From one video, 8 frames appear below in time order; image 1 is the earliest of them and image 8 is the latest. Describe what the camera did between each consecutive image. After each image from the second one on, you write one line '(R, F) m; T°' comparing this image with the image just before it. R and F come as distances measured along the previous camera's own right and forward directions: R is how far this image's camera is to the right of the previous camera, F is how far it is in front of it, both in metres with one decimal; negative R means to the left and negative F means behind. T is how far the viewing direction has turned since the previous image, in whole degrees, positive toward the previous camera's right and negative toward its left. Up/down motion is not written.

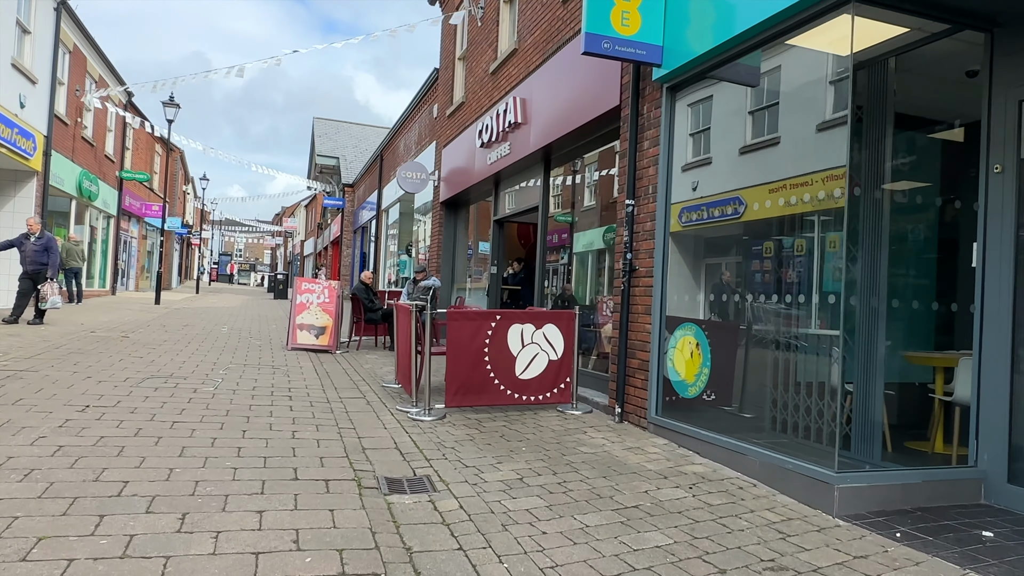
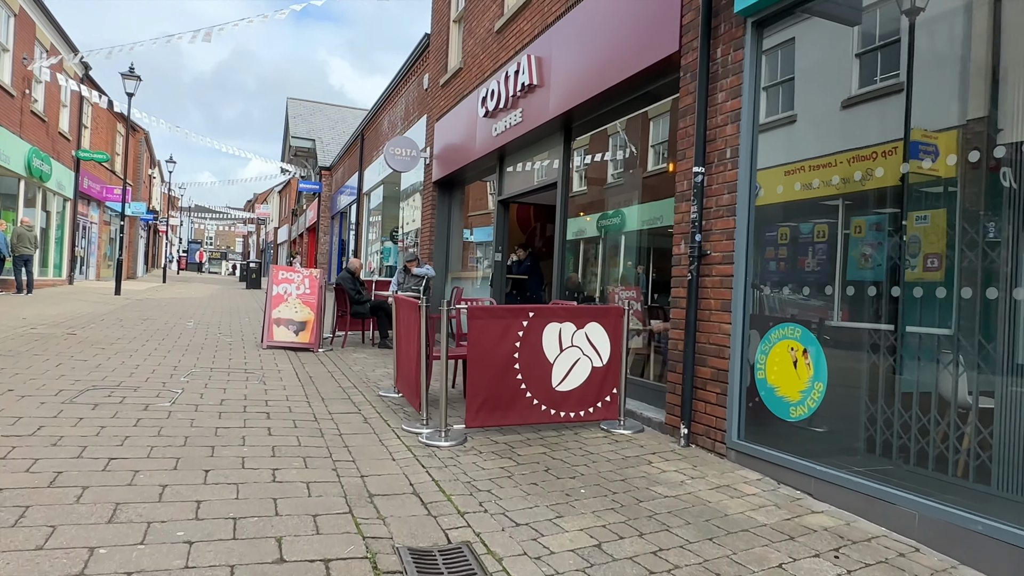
(-0.4, +1.2) m; +2°
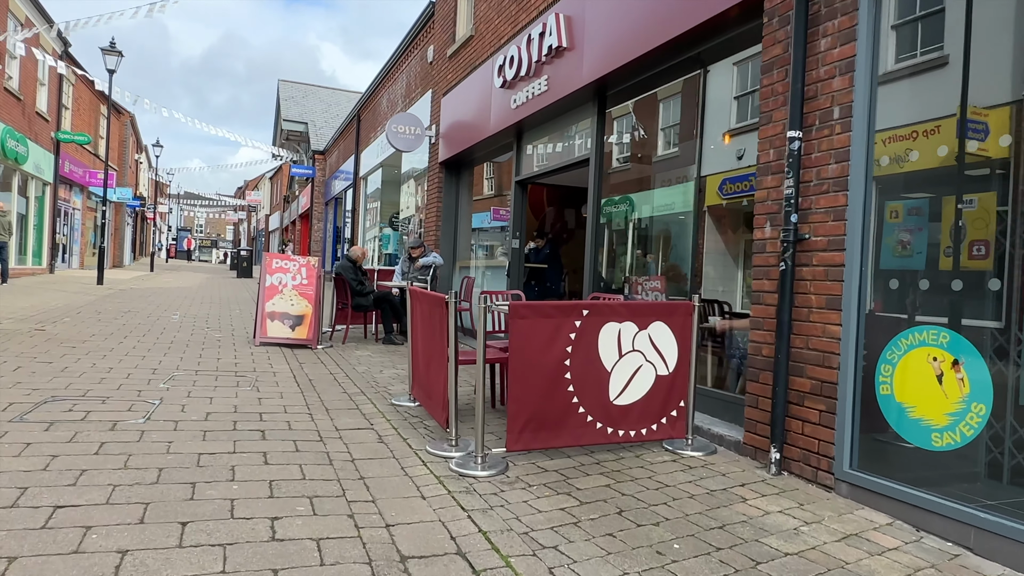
(-0.3, +0.8) m; +1°
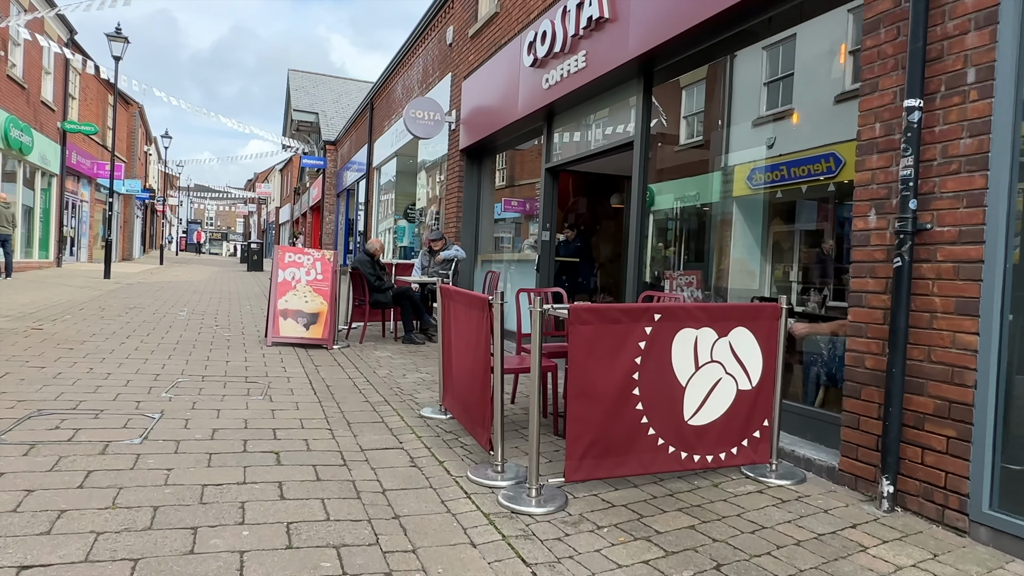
(-0.2, +0.6) m; -1°
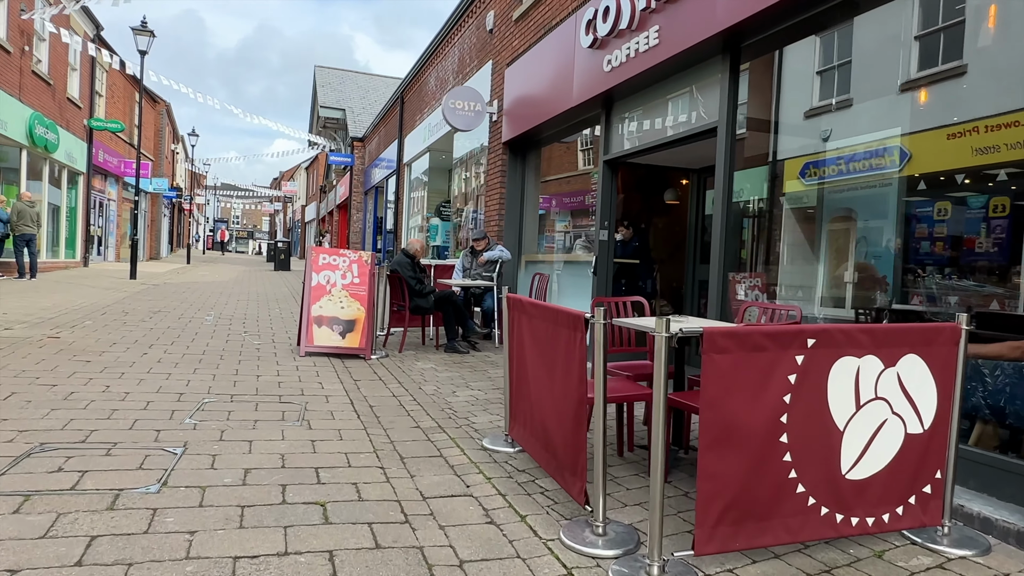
(-0.3, +0.7) m; -2°
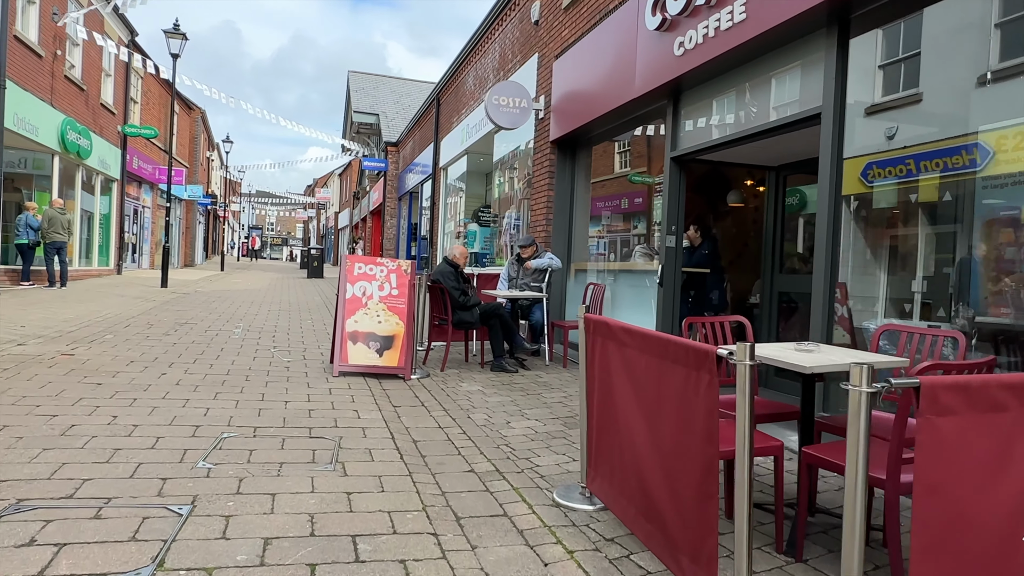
(-0.2, +0.7) m; -3°
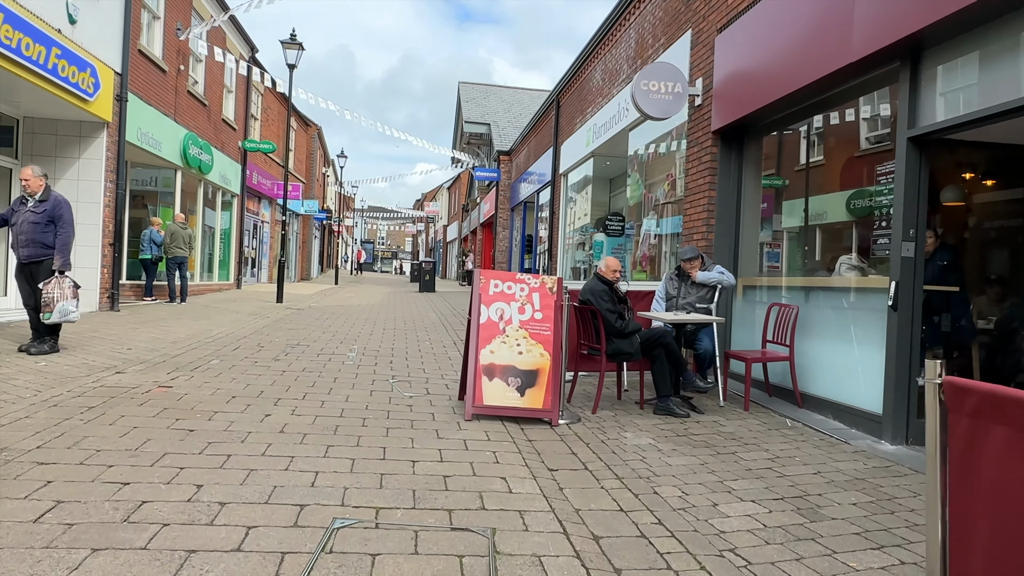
(-0.5, +1.2) m; -9°
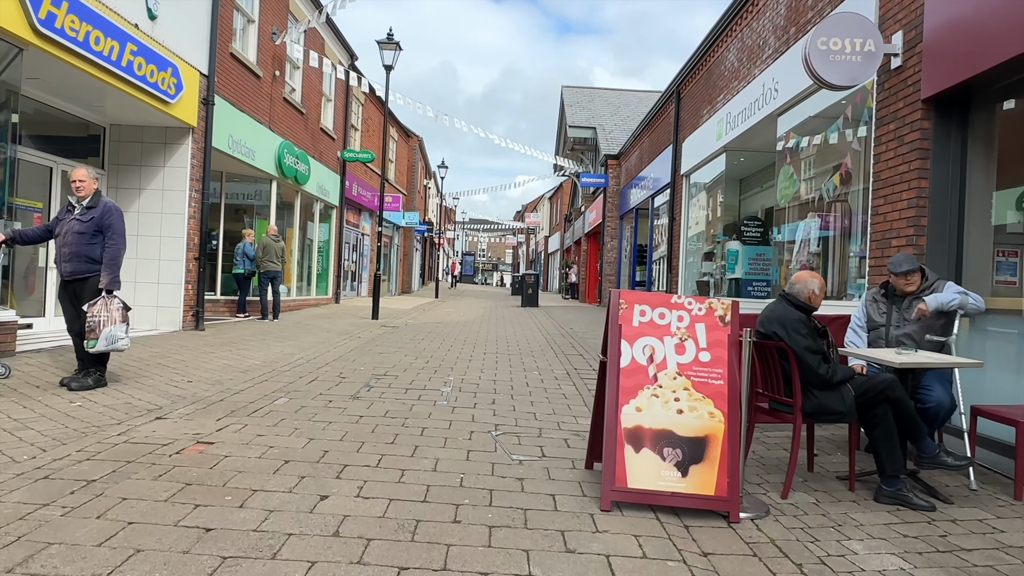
(-0.3, +1.5) m; -8°
